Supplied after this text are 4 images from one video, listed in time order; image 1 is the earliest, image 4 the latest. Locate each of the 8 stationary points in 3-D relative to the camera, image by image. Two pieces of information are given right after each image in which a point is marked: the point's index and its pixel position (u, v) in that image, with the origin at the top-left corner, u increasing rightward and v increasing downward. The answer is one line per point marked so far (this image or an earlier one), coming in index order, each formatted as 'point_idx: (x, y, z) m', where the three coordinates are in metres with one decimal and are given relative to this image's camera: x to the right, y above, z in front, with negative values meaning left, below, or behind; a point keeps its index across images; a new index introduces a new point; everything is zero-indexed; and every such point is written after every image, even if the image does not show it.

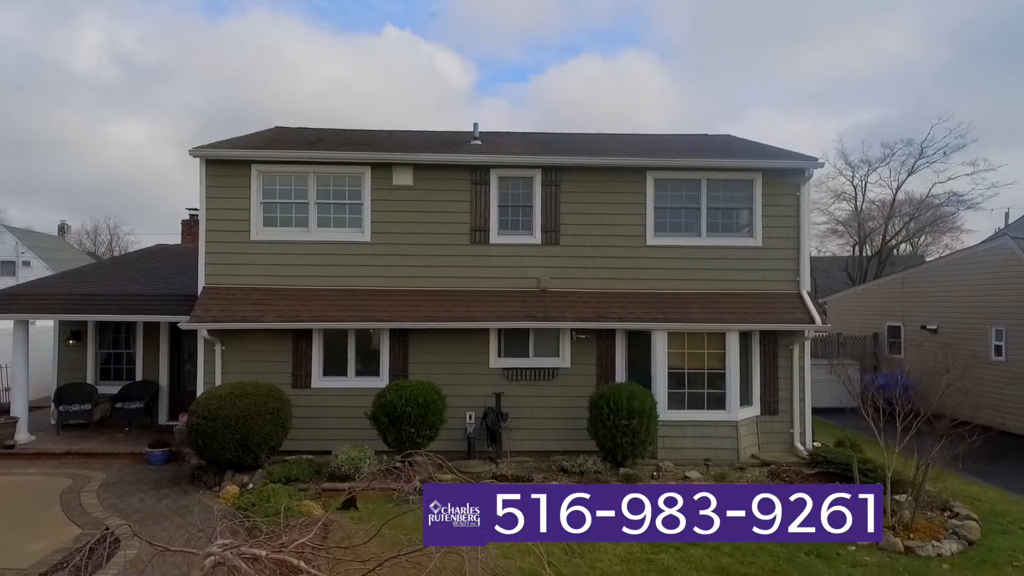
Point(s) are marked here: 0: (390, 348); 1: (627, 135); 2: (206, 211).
0: (-1.6, -0.8, +9.1) m
1: (+2.0, +2.6, +11.8) m
2: (-4.1, +1.0, +9.1) m
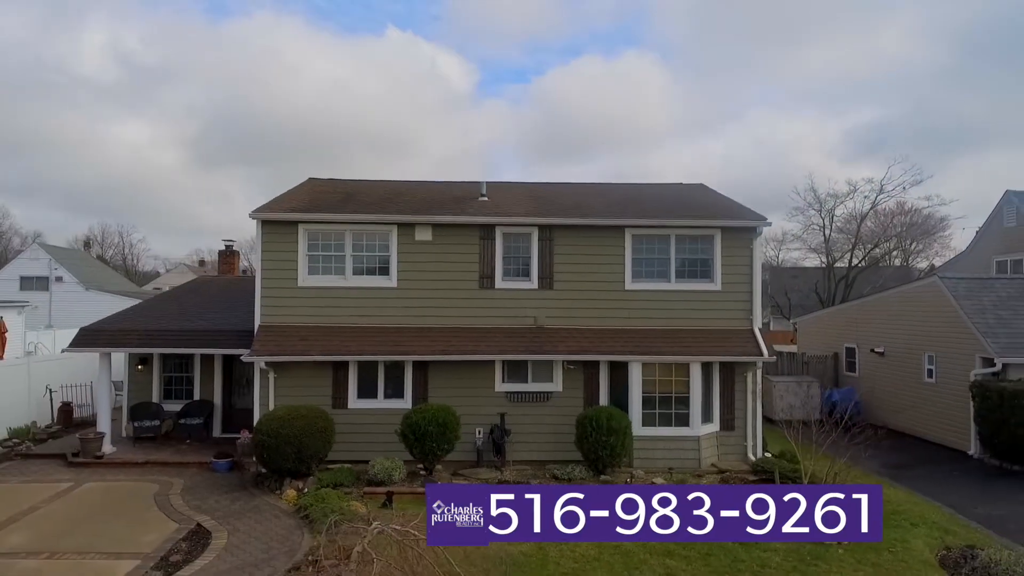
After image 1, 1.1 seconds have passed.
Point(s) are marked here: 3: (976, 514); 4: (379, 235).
0: (-1.6, -1.4, +11.0) m
1: (+2.0, +2.0, +13.7) m
2: (-4.1, +0.4, +11.1) m
3: (+6.6, -3.2, +9.7) m
4: (-2.2, +0.9, +11.3) m
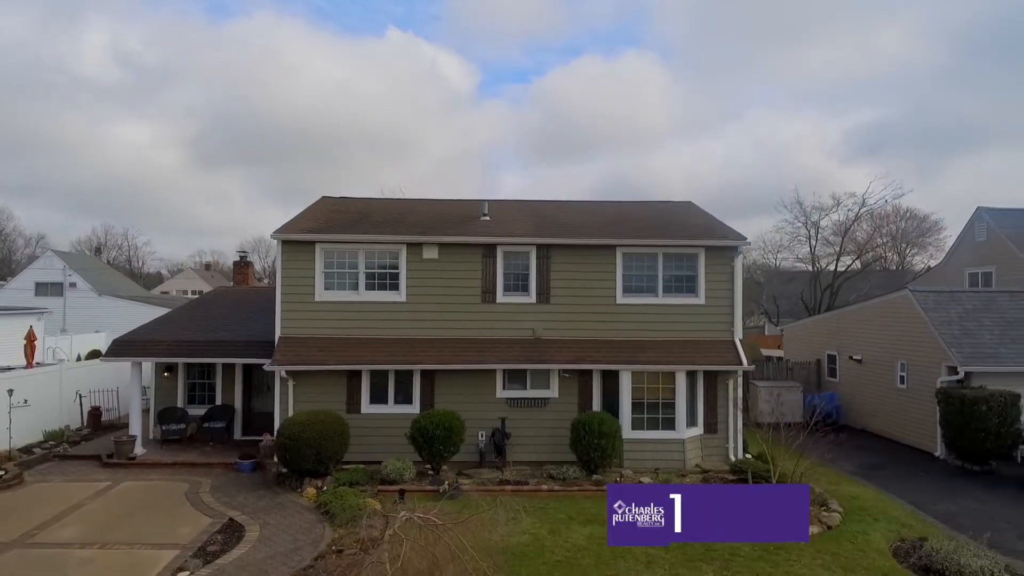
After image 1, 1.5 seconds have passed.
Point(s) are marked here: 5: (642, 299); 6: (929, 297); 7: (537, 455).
0: (-1.6, -1.7, +12.0) m
1: (+2.0, +1.8, +14.7) m
2: (-4.1, +0.2, +12.0) m
3: (+6.6, -3.5, +10.6) m
4: (-2.2, +0.6, +12.2) m
5: (+2.4, -0.2, +12.3) m
6: (+8.6, -0.2, +13.9) m
7: (+0.4, -2.9, +12.0) m
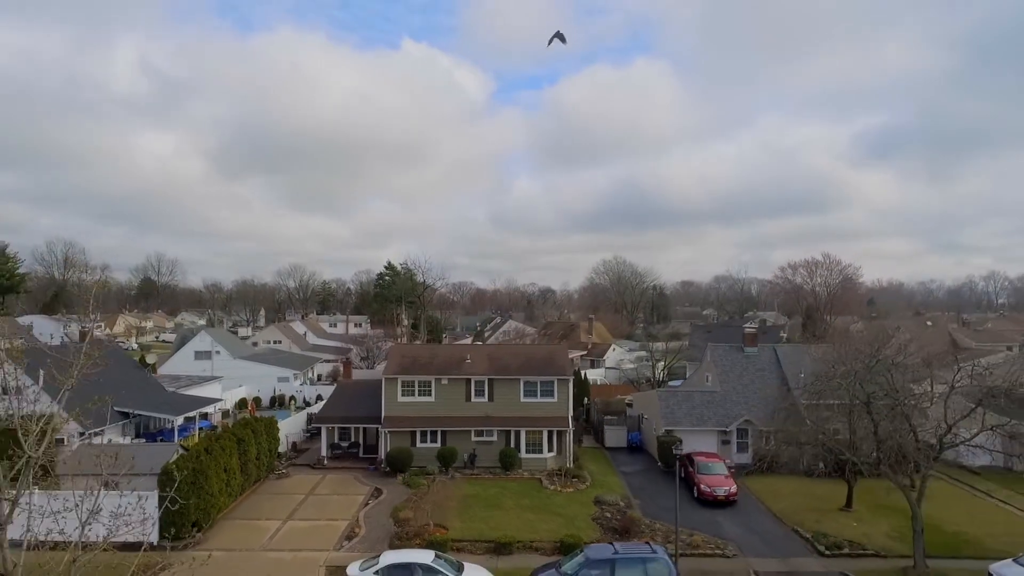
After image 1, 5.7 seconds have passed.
0: (-3.1, -6.5, +29.7) m
1: (+0.5, -3.0, +32.4) m
2: (-5.6, -4.6, +29.8) m
3: (+5.1, -8.2, +28.2) m
4: (-3.7, -4.2, +30.0) m
5: (+0.8, -5.0, +30.0) m
6: (+7.1, -4.9, +31.5) m
7: (-1.1, -7.7, +29.7) m
